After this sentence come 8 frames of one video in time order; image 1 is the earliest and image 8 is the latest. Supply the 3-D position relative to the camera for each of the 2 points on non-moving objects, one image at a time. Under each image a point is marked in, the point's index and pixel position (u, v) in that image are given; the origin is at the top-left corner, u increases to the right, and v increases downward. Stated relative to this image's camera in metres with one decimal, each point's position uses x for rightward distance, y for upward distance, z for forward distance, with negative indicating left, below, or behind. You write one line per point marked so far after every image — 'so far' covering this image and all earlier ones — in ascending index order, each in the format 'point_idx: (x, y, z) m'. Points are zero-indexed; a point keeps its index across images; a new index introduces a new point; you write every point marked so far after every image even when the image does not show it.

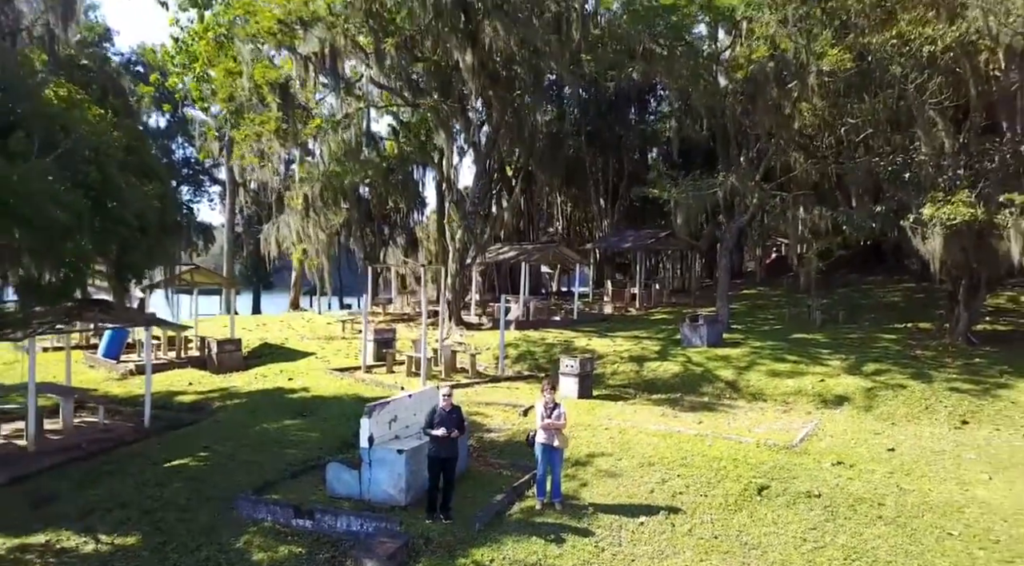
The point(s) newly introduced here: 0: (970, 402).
0: (+5.7, -1.5, +9.6) m
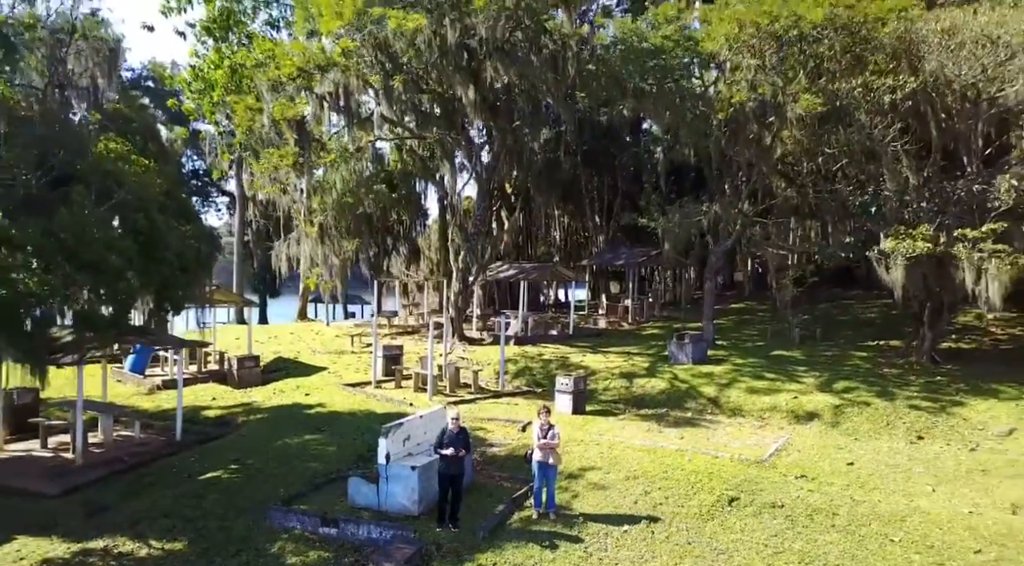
0: (+5.6, -1.8, +10.6) m
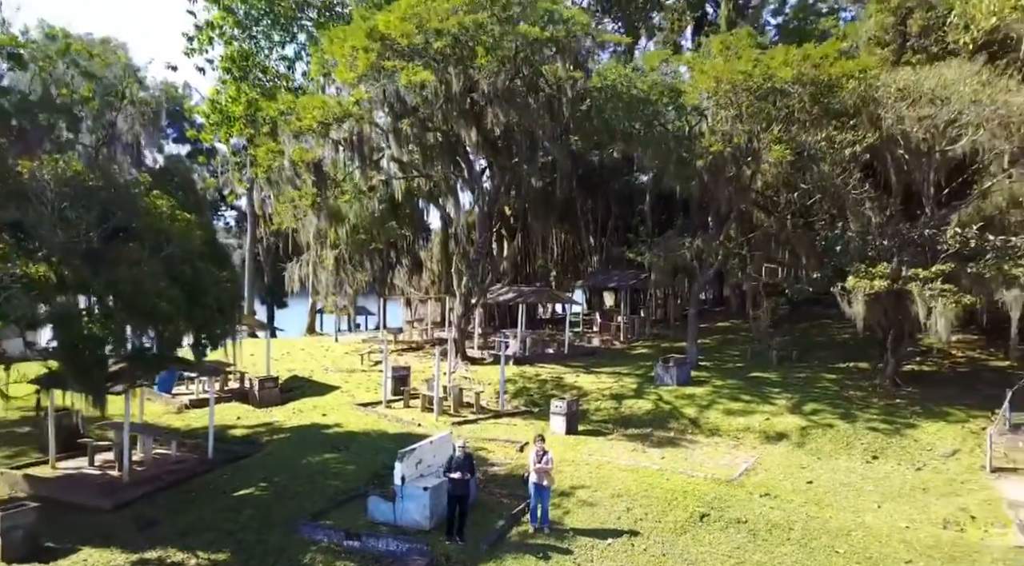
0: (+5.6, -2.4, +11.8) m
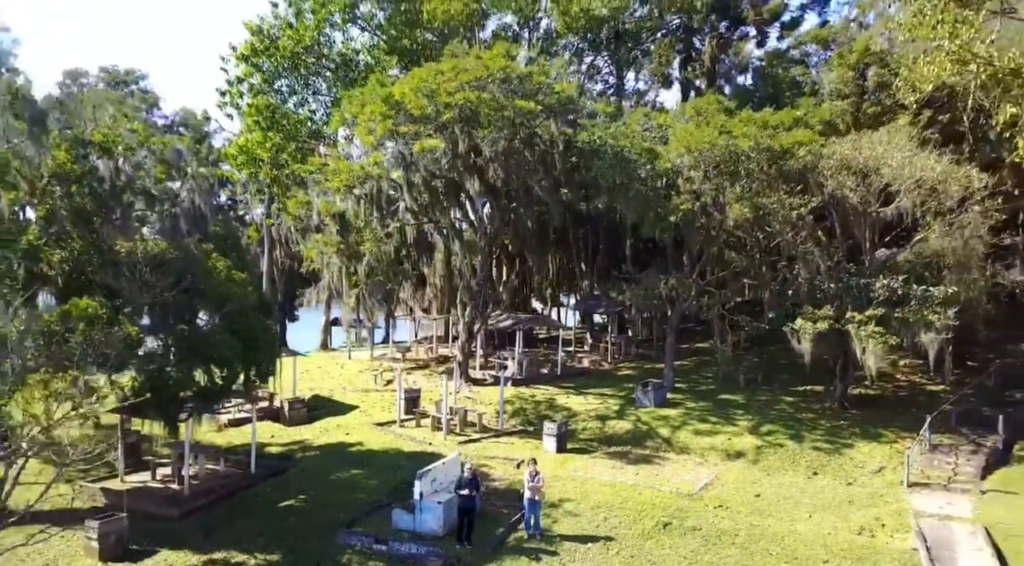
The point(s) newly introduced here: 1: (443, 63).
0: (+5.6, -3.2, +14.0) m
1: (-1.4, +4.6, +17.1) m
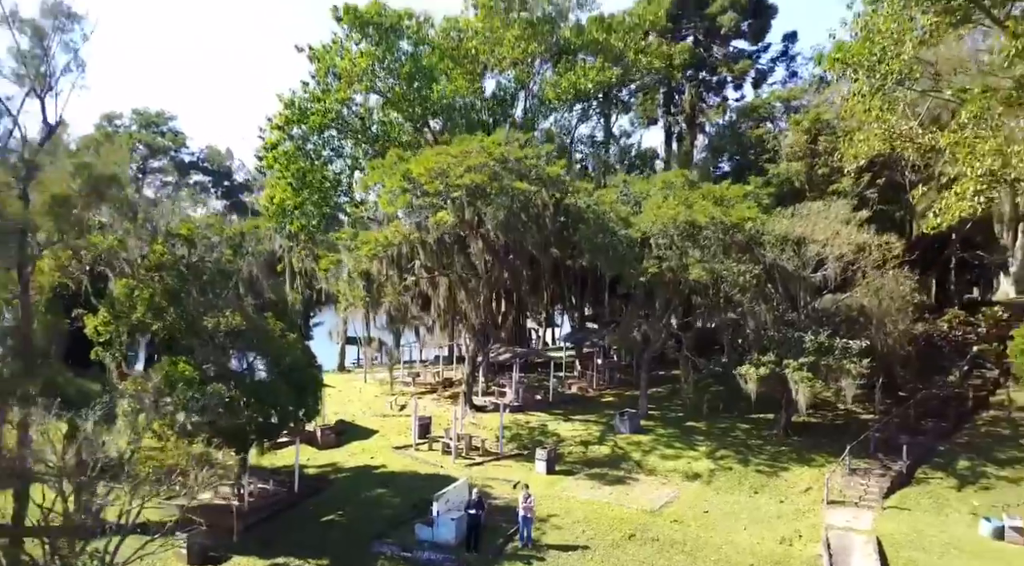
0: (+5.6, -4.3, +17.1) m
1: (-1.4, +3.4, +20.2) m
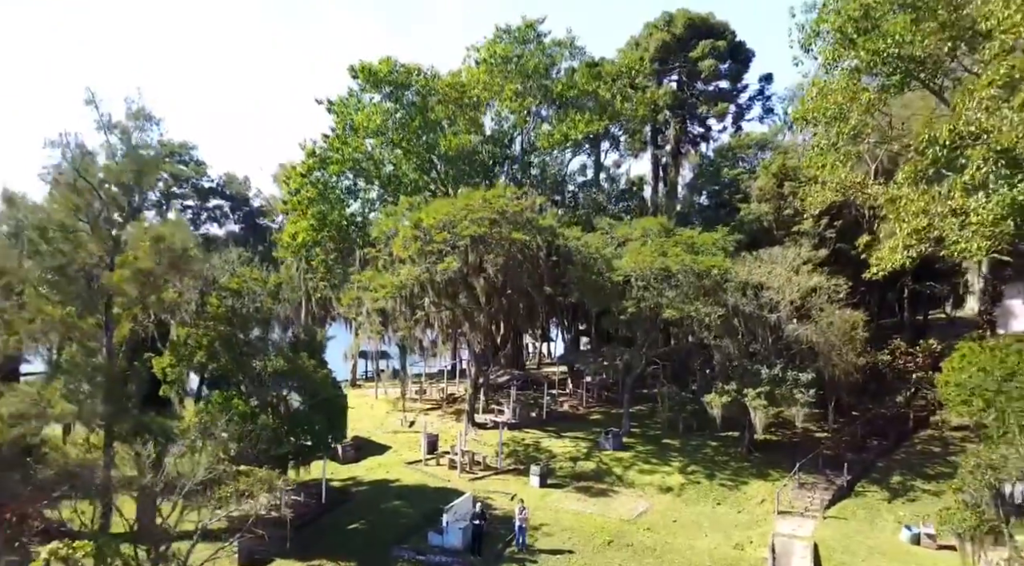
0: (+5.5, -5.4, +20.0) m
1: (-1.5, +2.4, +23.0) m
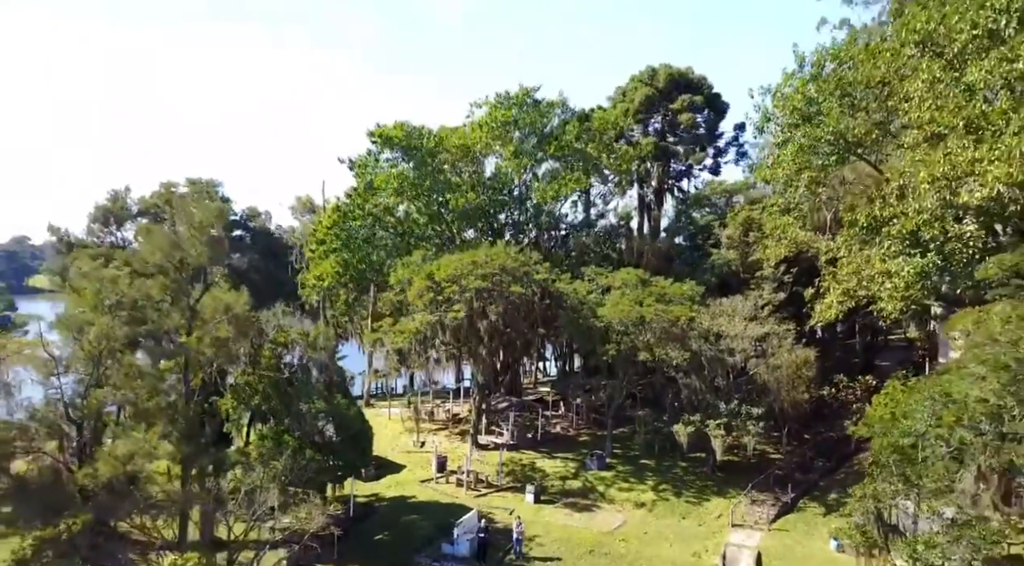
0: (+5.5, -6.9, +23.8) m
1: (-1.6, +0.9, +26.7) m
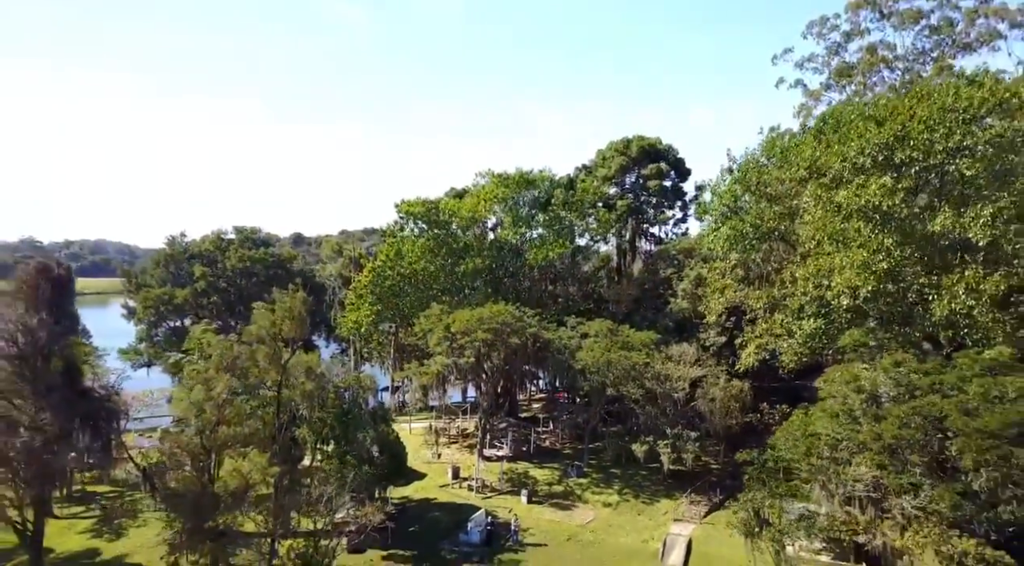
0: (+5.4, -9.1, +31.6) m
1: (-1.6, -1.3, +34.5) m
